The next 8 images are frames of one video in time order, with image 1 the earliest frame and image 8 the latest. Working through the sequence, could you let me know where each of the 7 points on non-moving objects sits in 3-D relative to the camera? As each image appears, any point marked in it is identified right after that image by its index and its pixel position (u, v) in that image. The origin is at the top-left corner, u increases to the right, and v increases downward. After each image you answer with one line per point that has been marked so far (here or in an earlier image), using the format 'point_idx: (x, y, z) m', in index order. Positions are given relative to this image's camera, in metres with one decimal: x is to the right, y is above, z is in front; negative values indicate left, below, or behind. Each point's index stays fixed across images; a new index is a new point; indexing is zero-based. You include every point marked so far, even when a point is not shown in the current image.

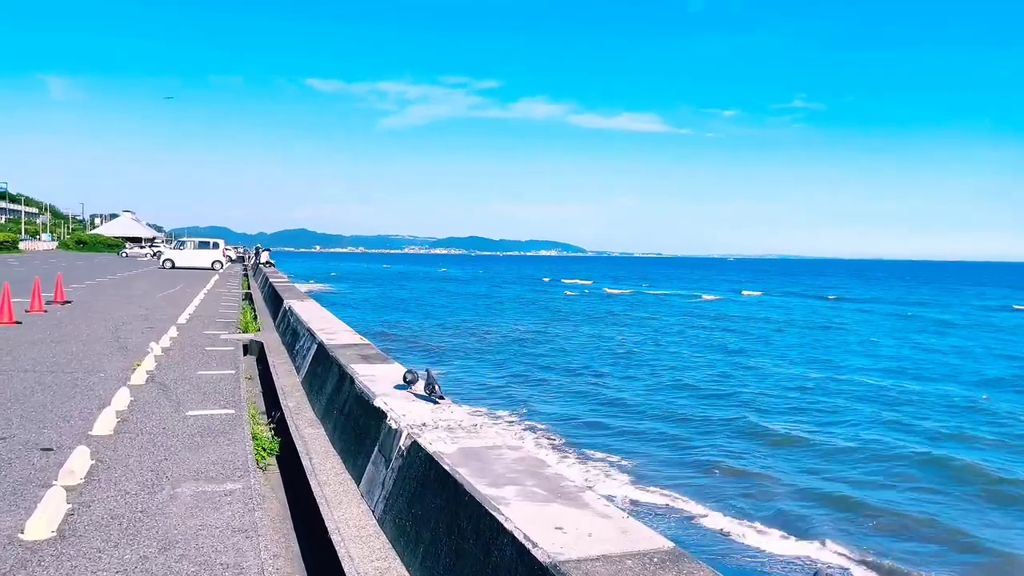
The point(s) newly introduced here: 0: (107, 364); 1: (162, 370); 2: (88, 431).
0: (-4.3, -0.8, +8.1) m
1: (-3.6, -0.8, +7.8) m
2: (-2.9, -1.0, +5.3) m
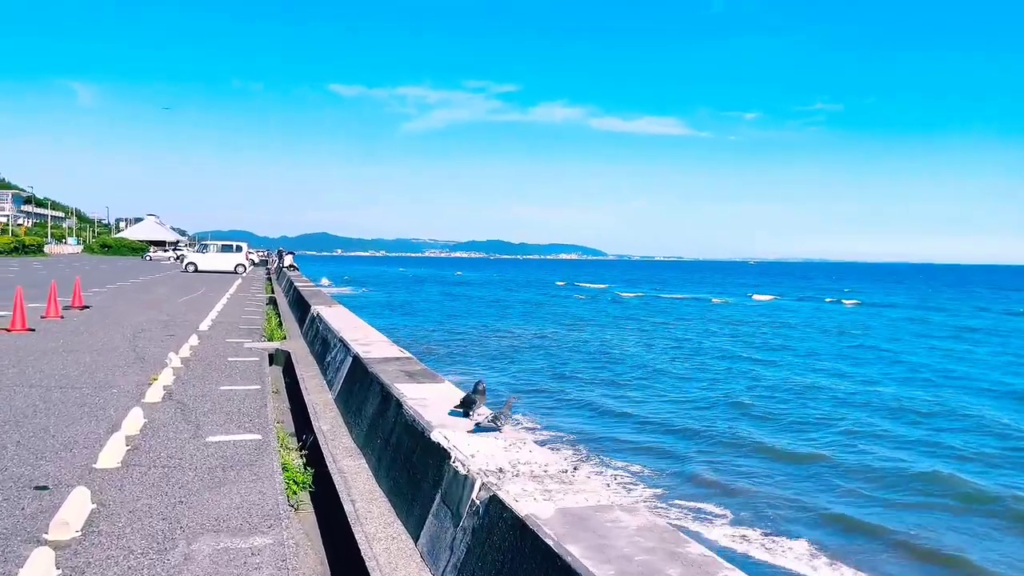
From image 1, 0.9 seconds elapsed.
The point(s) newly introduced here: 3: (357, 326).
0: (-3.7, -0.9, +7.4) m
1: (-3.0, -0.9, +7.1) m
2: (-2.5, -1.0, +4.5) m
3: (-1.7, -0.4, +8.5) m
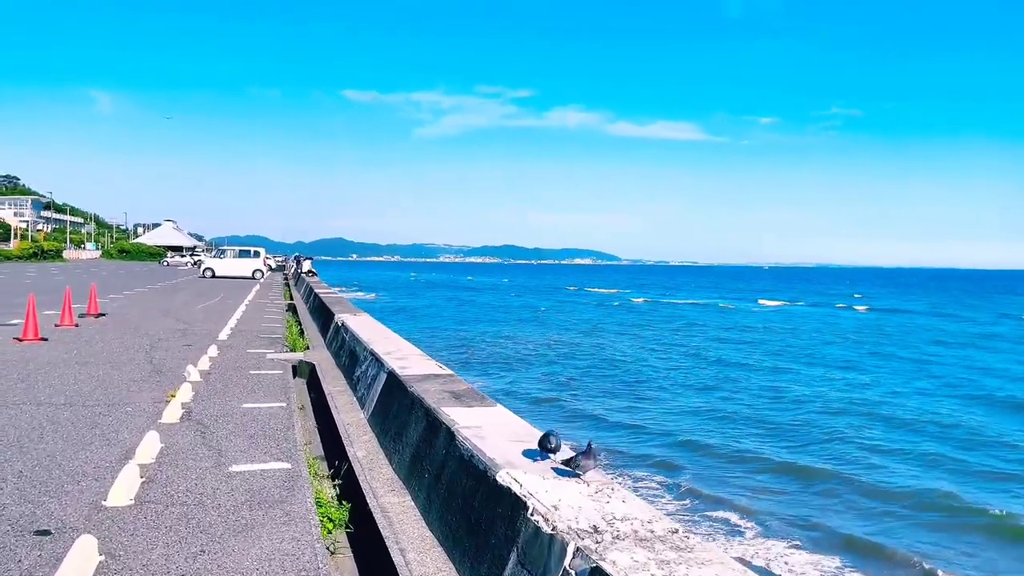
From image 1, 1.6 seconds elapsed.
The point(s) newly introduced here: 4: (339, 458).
0: (-3.3, -0.9, +6.9) m
1: (-2.6, -1.0, +6.5) m
2: (-2.1, -1.1, +4.0) m
3: (-1.3, -0.5, +7.9) m
4: (-1.2, -1.2, +5.4) m
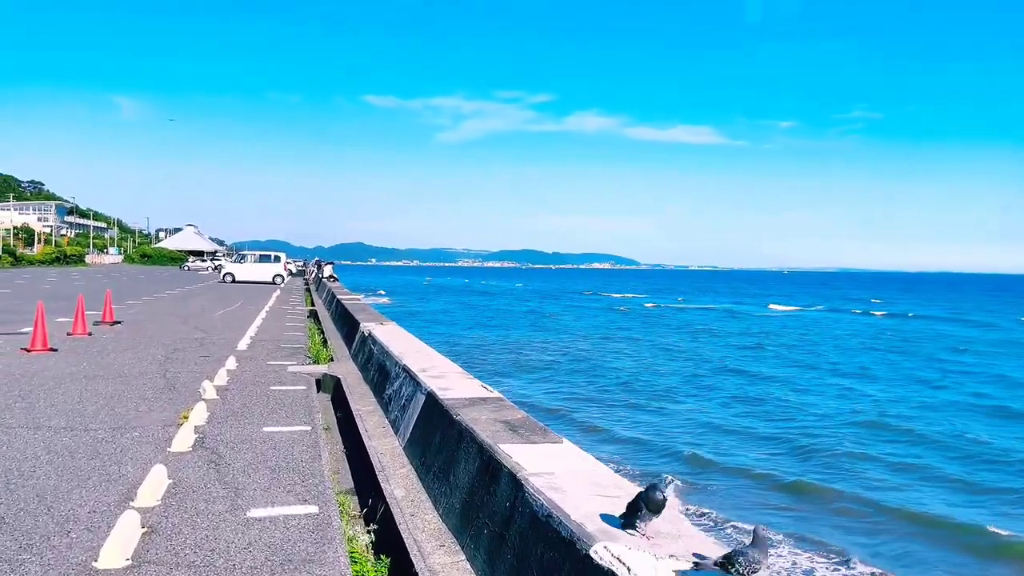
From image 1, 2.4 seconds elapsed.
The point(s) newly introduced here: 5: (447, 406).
0: (-2.9, -1.0, +6.2) m
1: (-2.3, -1.1, +5.9) m
2: (-1.8, -1.2, +3.3) m
3: (-0.8, -0.6, +7.2) m
4: (-0.8, -1.3, +4.7) m
5: (-0.4, -0.7, +4.7) m
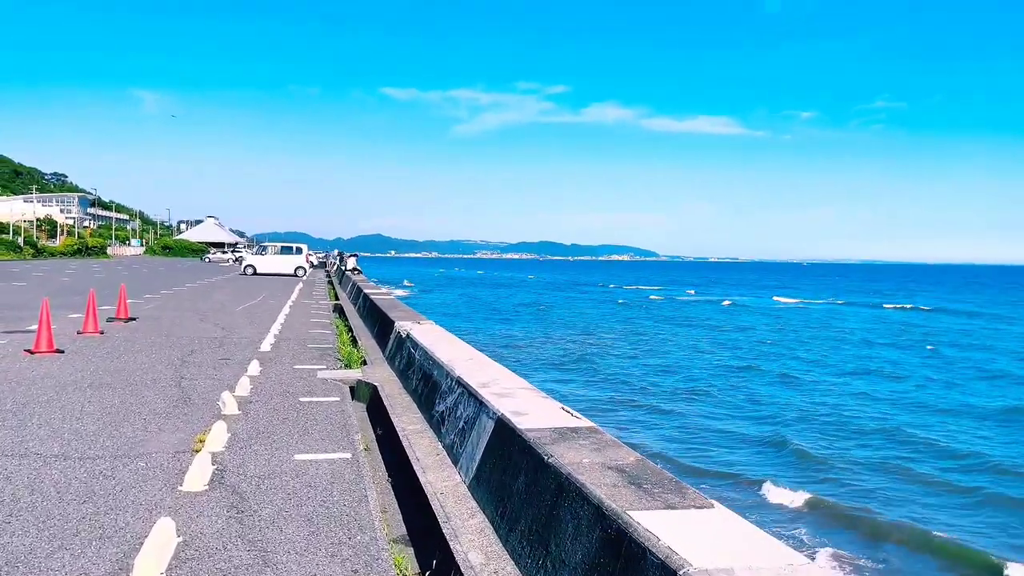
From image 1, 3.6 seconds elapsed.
0: (-2.4, -1.0, +5.2) m
1: (-1.7, -1.0, +4.9) m
2: (-1.3, -1.2, +2.3) m
3: (-0.3, -0.6, +6.2) m
4: (-0.4, -1.3, +3.7) m
5: (+0.1, -0.7, +3.7) m
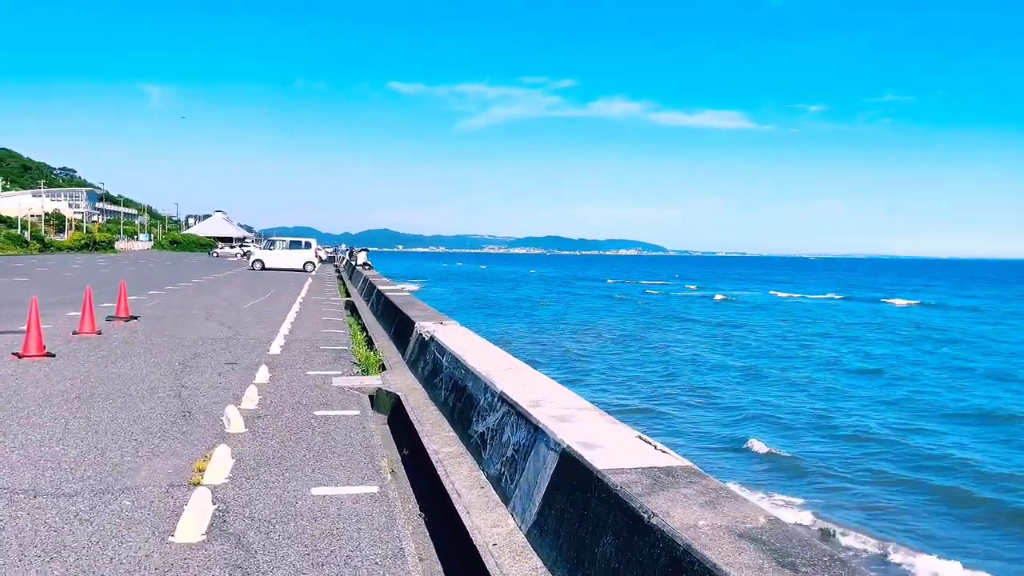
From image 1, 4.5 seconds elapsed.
0: (-2.1, -1.0, +4.4) m
1: (-1.4, -1.0, +4.1) m
2: (-1.0, -1.2, +1.5) m
3: (0.0, -0.6, +5.3) m
4: (-0.1, -1.3, +2.9) m
5: (+0.4, -0.7, +2.9) m
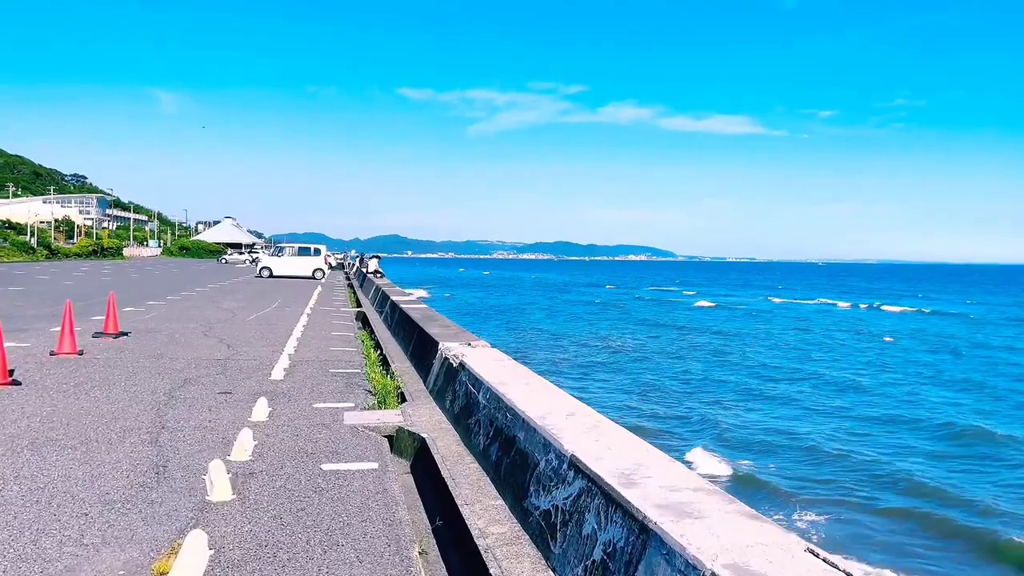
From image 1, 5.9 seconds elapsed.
0: (-1.8, -1.1, +3.2) m
1: (-1.1, -1.2, +2.9) m
2: (-0.7, -1.3, +0.3) m
3: (+0.4, -0.7, +4.1) m
4: (+0.3, -1.4, +1.6) m
5: (+0.7, -0.8, +1.6) m
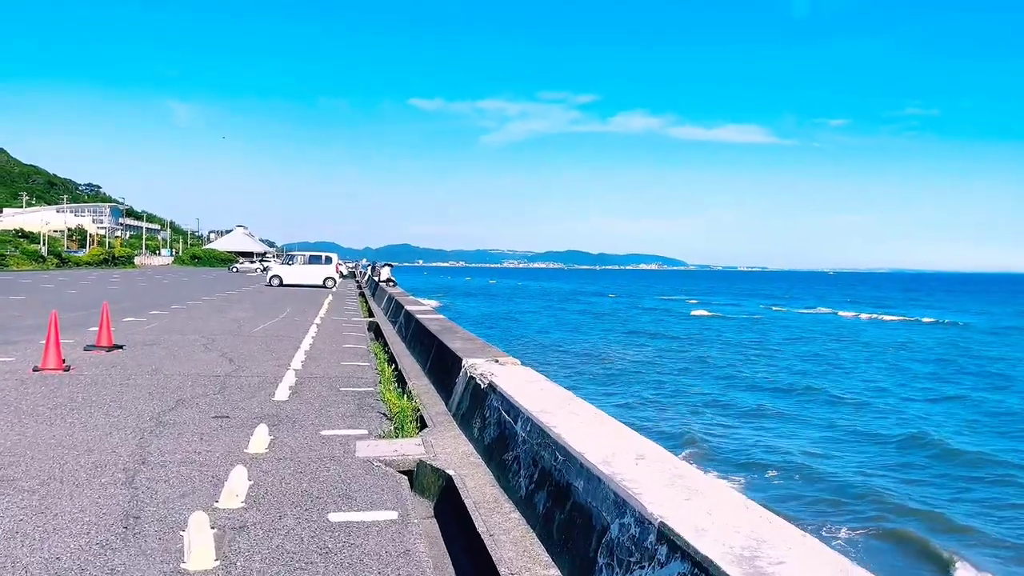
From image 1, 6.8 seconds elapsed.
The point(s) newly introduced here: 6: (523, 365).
0: (-1.5, -1.2, +2.4) m
1: (-0.9, -1.2, +2.0) m
2: (-0.6, -1.3, -0.6) m
3: (+0.6, -0.7, +3.2) m
4: (+0.5, -1.4, +0.7) m
5: (+0.9, -0.9, +0.7) m
6: (+0.1, -0.6, +6.1) m
